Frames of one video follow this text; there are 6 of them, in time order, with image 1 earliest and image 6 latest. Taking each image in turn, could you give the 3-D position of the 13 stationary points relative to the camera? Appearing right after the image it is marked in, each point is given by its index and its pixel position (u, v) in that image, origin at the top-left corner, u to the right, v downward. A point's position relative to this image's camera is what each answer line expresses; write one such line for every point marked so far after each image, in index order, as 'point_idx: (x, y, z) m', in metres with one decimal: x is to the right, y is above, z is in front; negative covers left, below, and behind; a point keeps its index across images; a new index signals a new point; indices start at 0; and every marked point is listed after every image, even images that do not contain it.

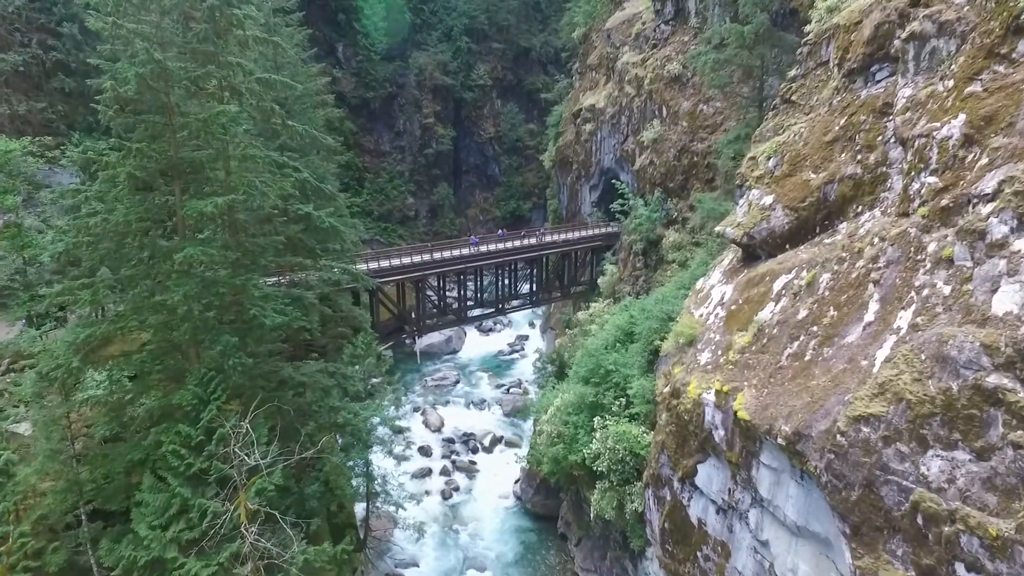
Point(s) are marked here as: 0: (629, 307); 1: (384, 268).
0: (+3.2, -0.6, +18.8) m
1: (-3.7, +0.5, +19.9) m
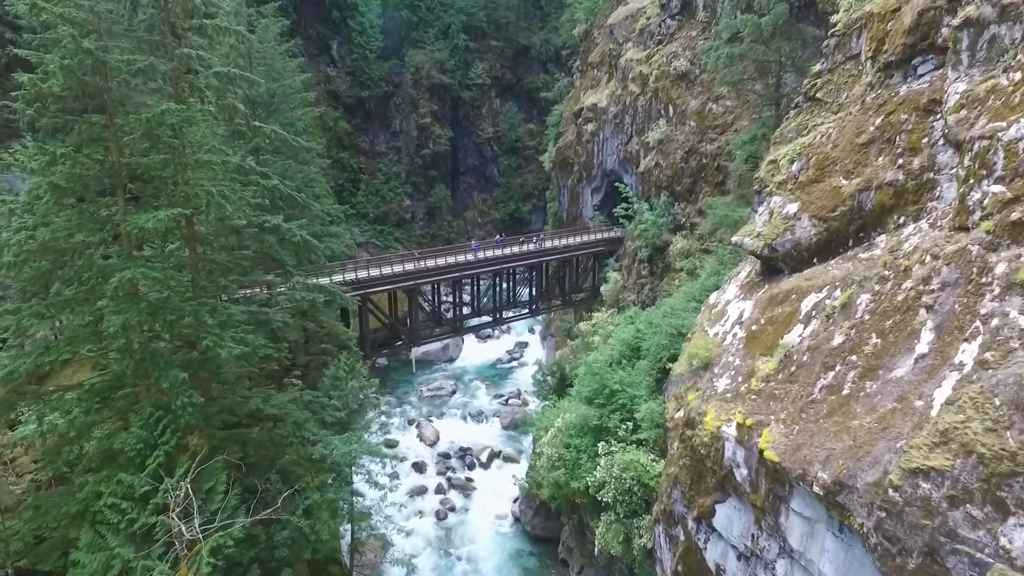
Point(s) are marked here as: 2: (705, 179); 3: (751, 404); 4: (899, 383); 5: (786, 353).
0: (+3.1, -0.8, +17.6) m
1: (-3.8, +0.3, +18.7) m
2: (+5.4, +3.0, +19.2) m
3: (+3.1, -1.5, +9.1) m
4: (+3.9, -1.0, +7.0) m
5: (+3.6, -0.8, +9.1) m
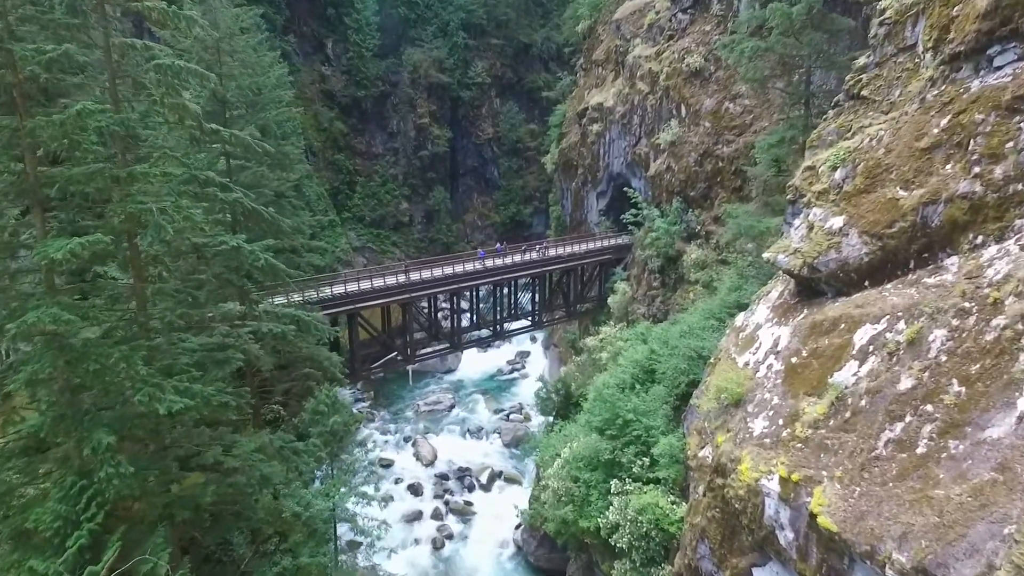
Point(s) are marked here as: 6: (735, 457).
0: (+3.2, -1.2, +16.3) m
1: (-3.7, -0.1, +17.4) m
2: (+5.4, +2.7, +17.9) m
3: (+3.2, -1.8, +7.7) m
4: (+4.0, -1.3, +5.7) m
5: (+3.6, -1.2, +7.8) m
6: (+2.8, -2.1, +8.7) m
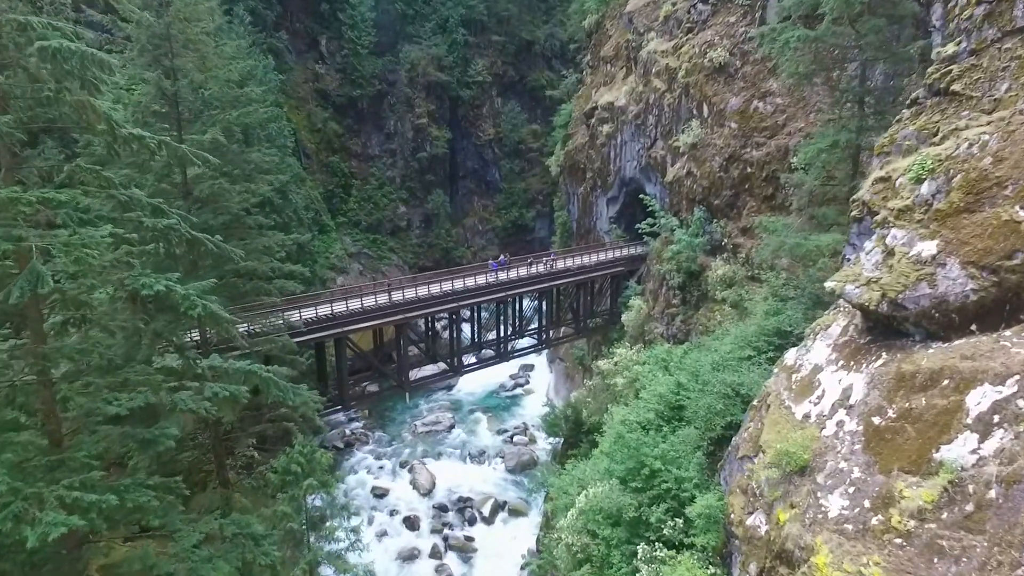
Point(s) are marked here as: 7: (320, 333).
0: (+3.3, -1.6, +14.5) m
1: (-3.6, -0.5, +15.6) m
2: (+5.5, +2.2, +16.1) m
3: (+3.3, -2.3, +6.0) m
4: (+4.1, -1.7, +3.9) m
5: (+3.8, -1.6, +6.0) m
6: (+2.9, -2.6, +6.9) m
7: (-4.2, -1.0, +14.9) m
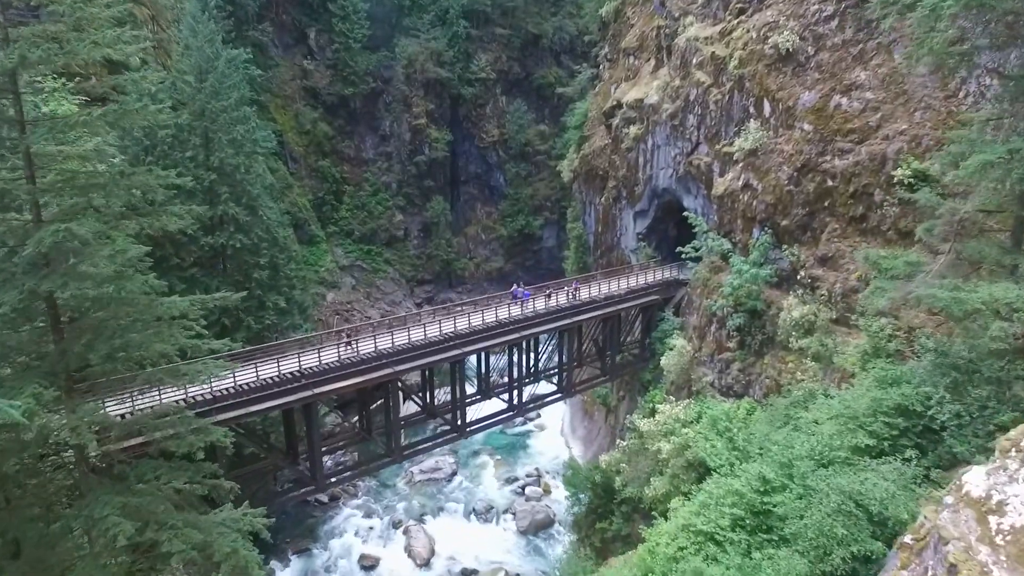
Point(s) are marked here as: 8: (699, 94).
0: (+3.7, -2.4, +11.1) m
1: (-3.2, -1.4, +12.2) m
2: (+5.9, +1.4, +12.7) m
3: (+3.7, -3.1, +2.6) m
4: (+4.5, -2.6, +0.5) m
5: (+4.1, -2.4, +2.6) m
6: (+3.3, -3.4, +3.5) m
7: (-3.9, -1.8, +11.5) m
8: (+4.6, +4.8, +17.0) m
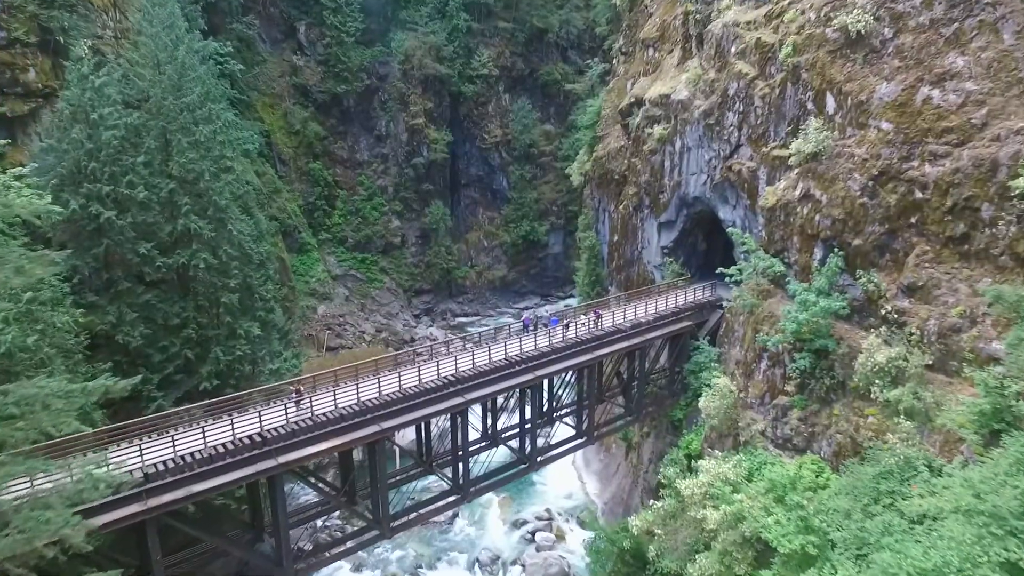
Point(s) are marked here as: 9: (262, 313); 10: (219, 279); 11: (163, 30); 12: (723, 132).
0: (+3.9, -3.0, +8.7) m
1: (-3.0, -1.9, +9.8) m
2: (+6.1, +0.9, +10.3) m
3: (+3.9, -3.7, +0.1) m
4: (+4.7, -3.1, -1.9) m
5: (+4.4, -3.0, +0.1) m
6: (+3.5, -3.9, +1.1) m
7: (-3.6, -2.4, +9.0) m
8: (+4.8, +4.2, +14.6) m
9: (-5.8, -0.6, +16.1) m
10: (-6.2, +0.2, +14.6) m
11: (-7.6, +5.6, +15.1) m
12: (+4.6, +3.4, +15.2) m
